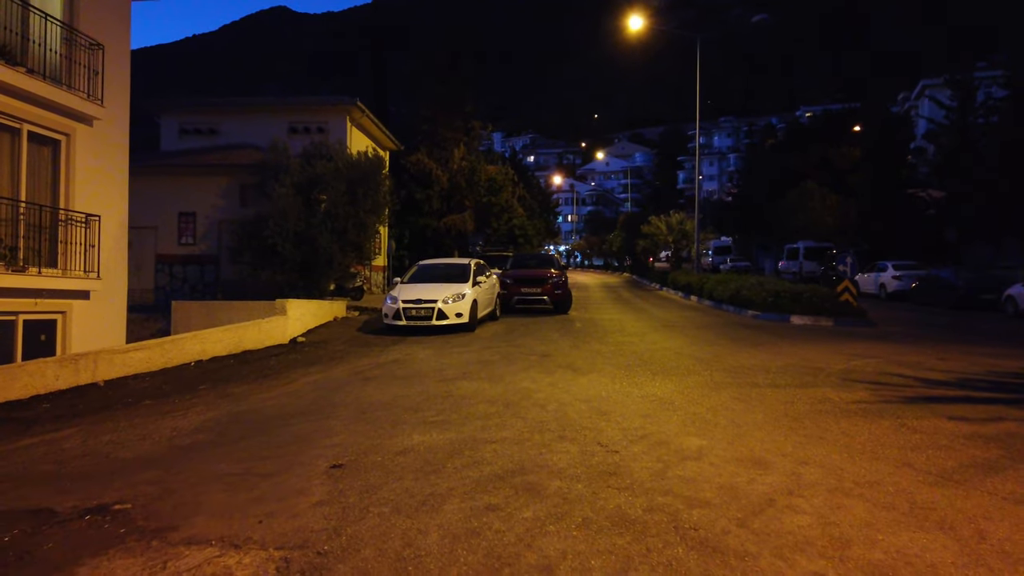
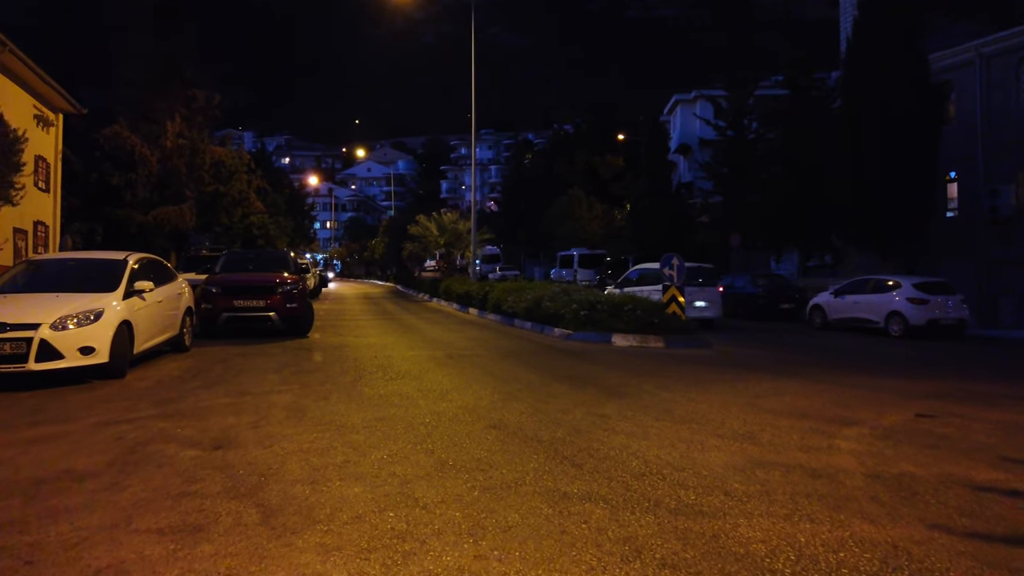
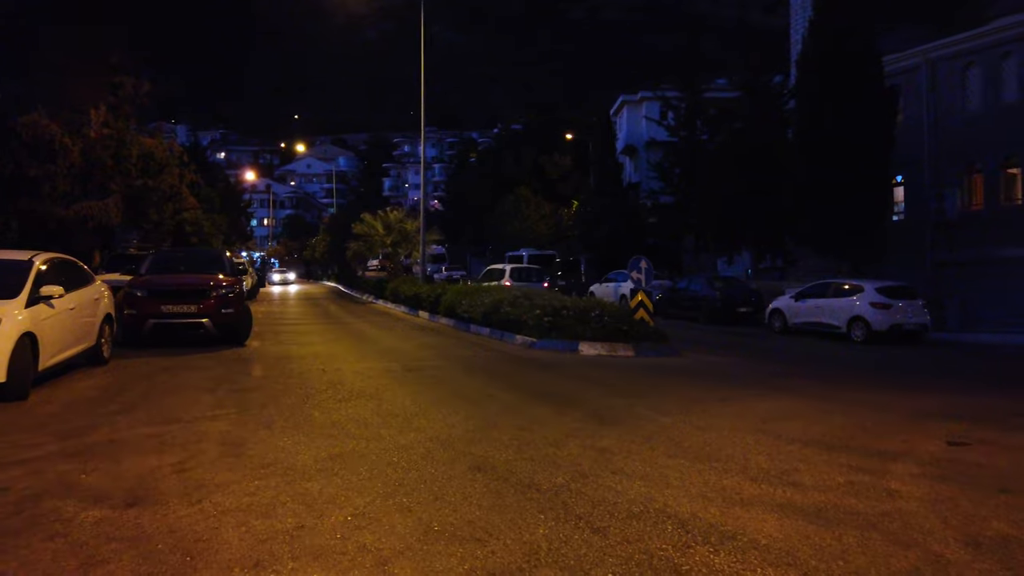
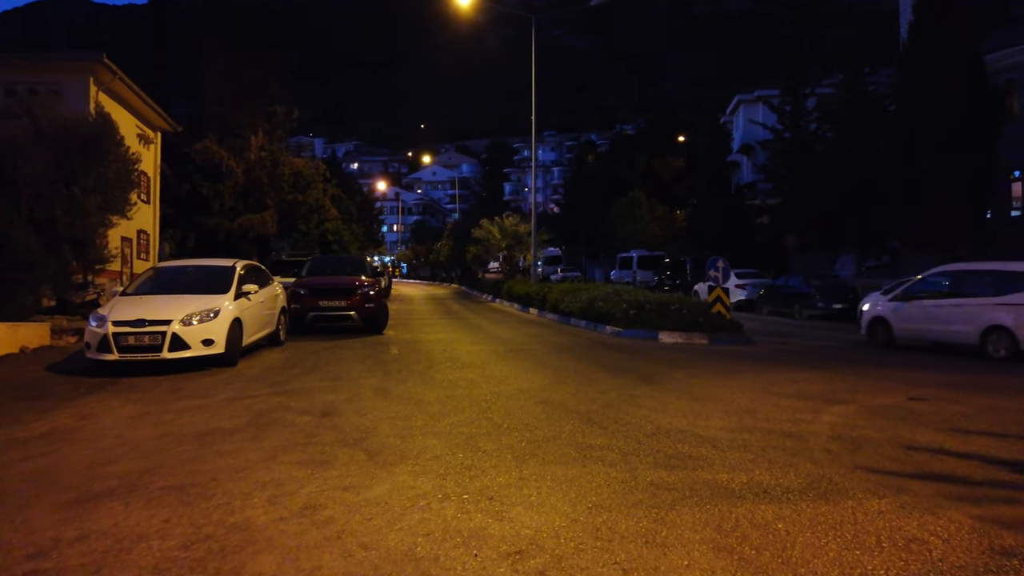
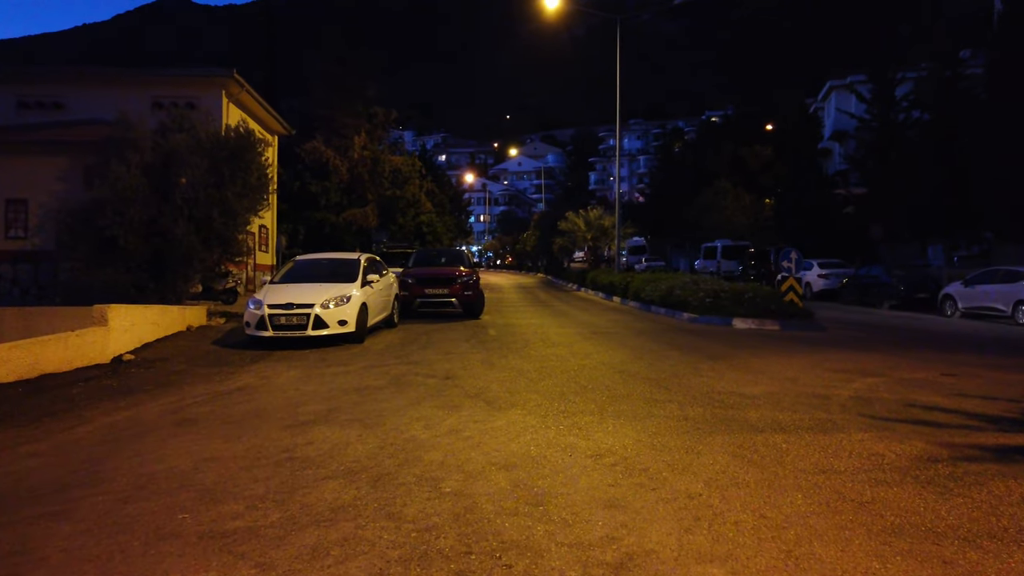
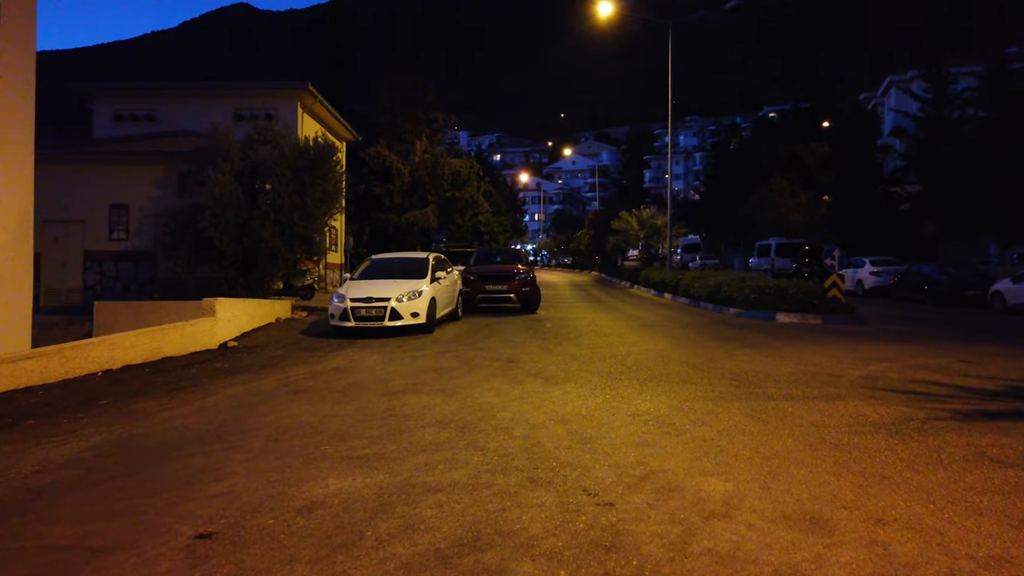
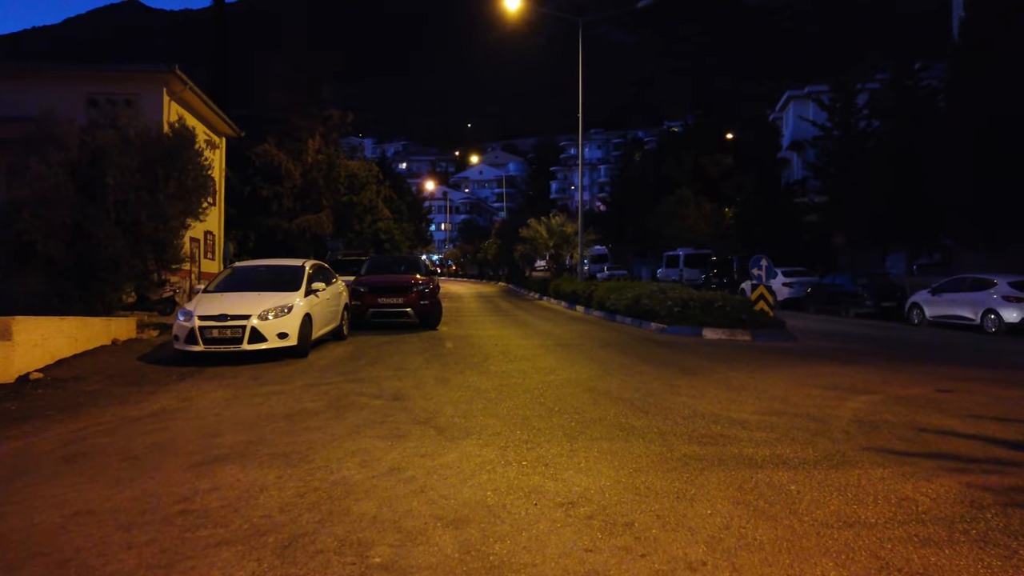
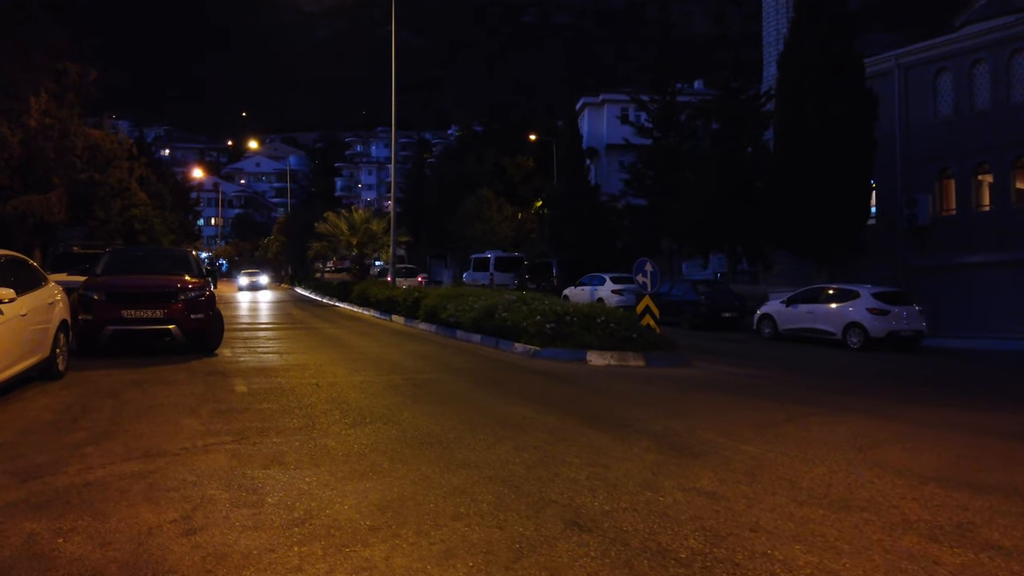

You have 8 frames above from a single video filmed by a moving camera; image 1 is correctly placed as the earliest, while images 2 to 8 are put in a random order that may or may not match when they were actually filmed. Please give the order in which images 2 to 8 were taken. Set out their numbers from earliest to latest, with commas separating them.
6, 5, 7, 4, 2, 3, 8
